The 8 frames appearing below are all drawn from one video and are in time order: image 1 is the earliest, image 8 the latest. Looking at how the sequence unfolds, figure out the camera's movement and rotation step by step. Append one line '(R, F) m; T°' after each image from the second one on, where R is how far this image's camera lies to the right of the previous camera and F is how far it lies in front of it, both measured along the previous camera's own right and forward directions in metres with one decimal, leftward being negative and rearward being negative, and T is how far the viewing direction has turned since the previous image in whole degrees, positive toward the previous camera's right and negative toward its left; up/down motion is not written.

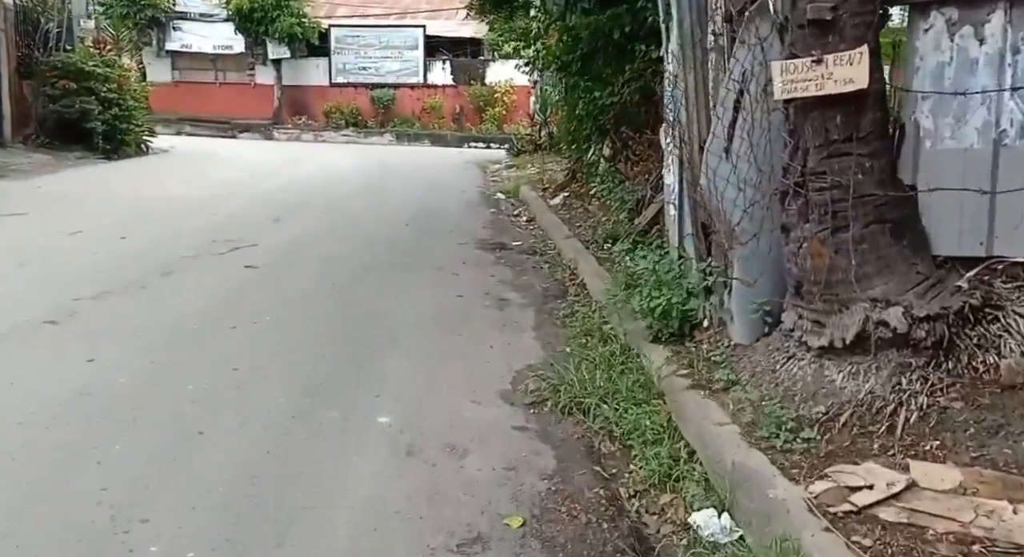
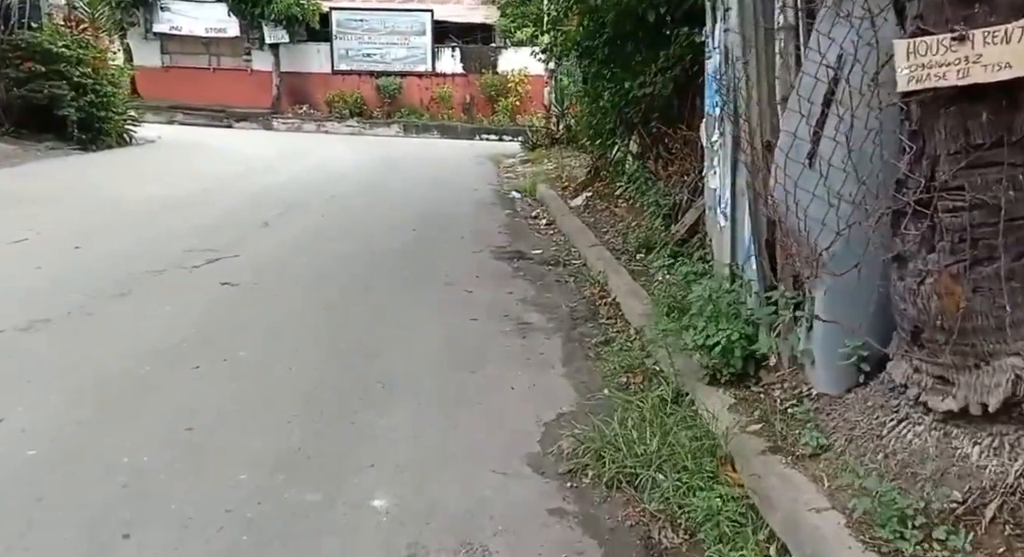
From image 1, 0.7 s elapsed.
(-0.1, +0.9) m; 0°
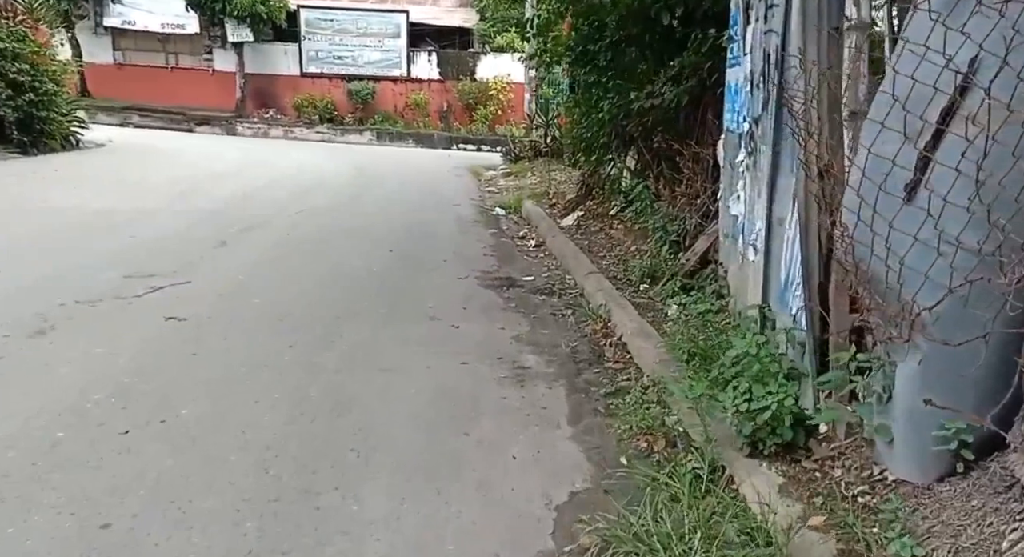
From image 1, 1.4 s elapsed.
(-0.1, +0.7) m; +2°
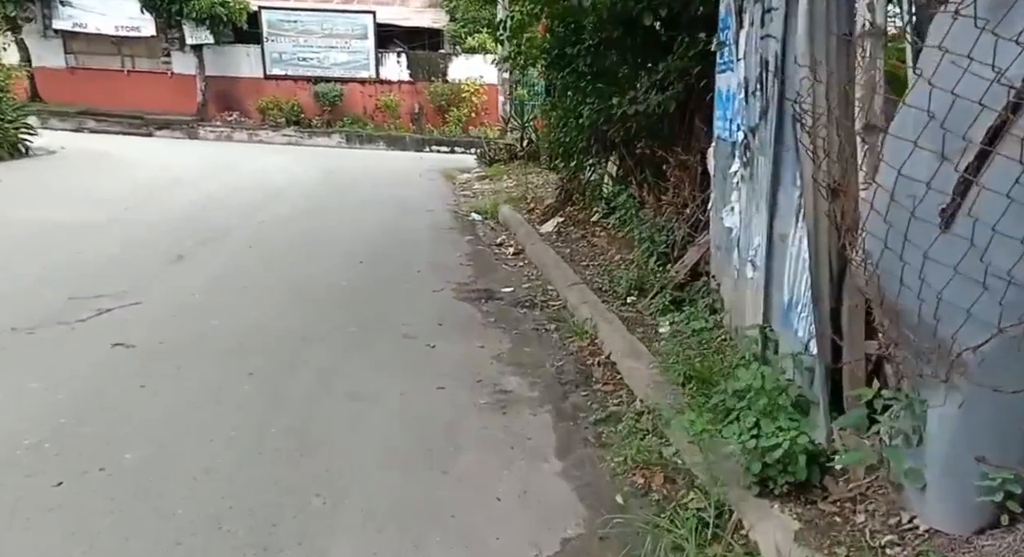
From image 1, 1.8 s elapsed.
(0.0, +0.3) m; +2°
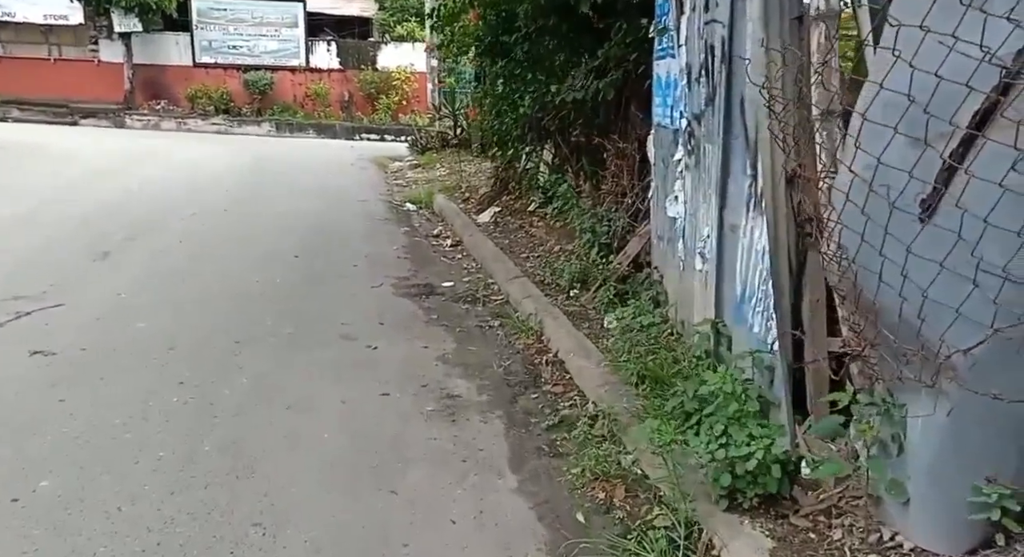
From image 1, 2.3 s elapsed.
(-0.1, +0.2) m; +4°
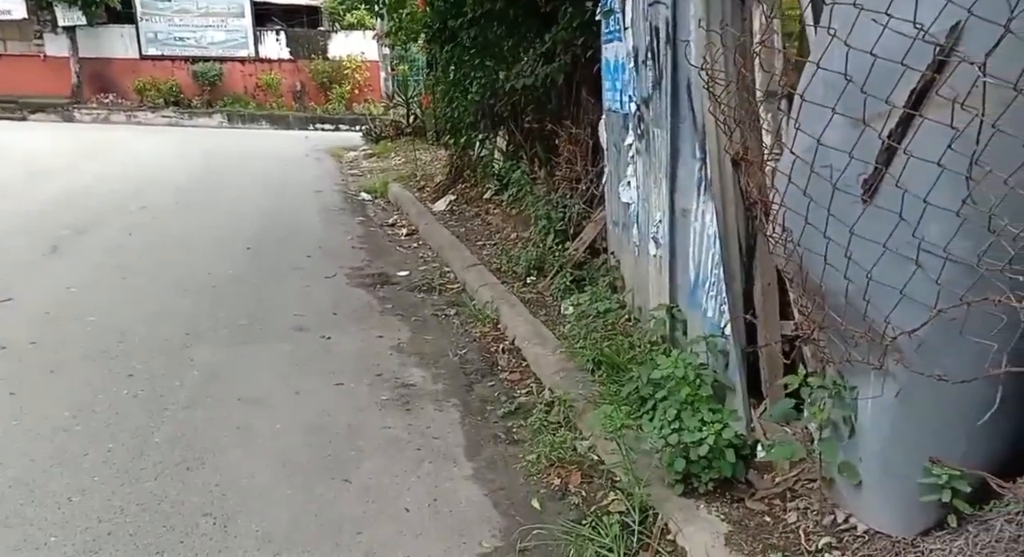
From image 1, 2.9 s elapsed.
(0.0, 0.0) m; +2°
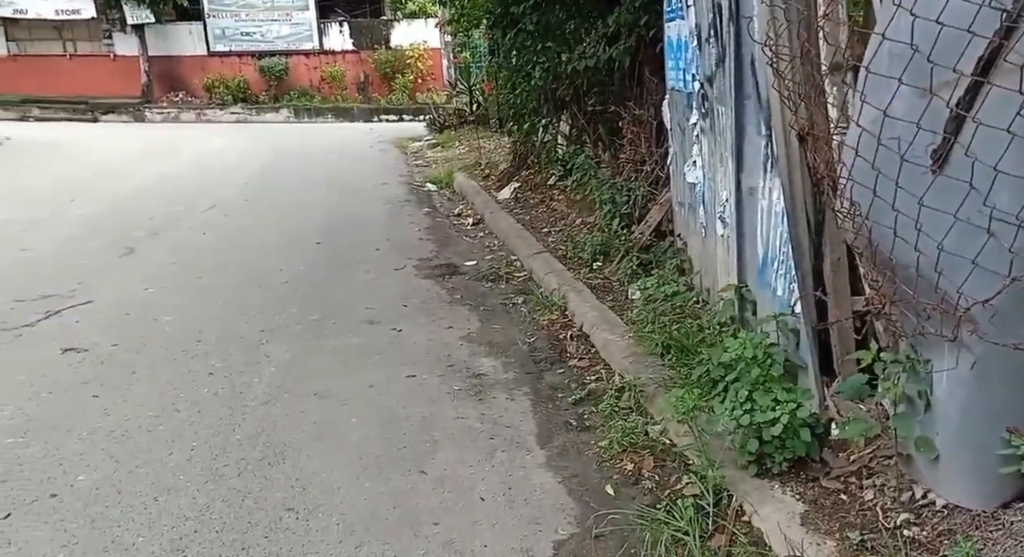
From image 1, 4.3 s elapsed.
(0.0, 0.0) m; -4°
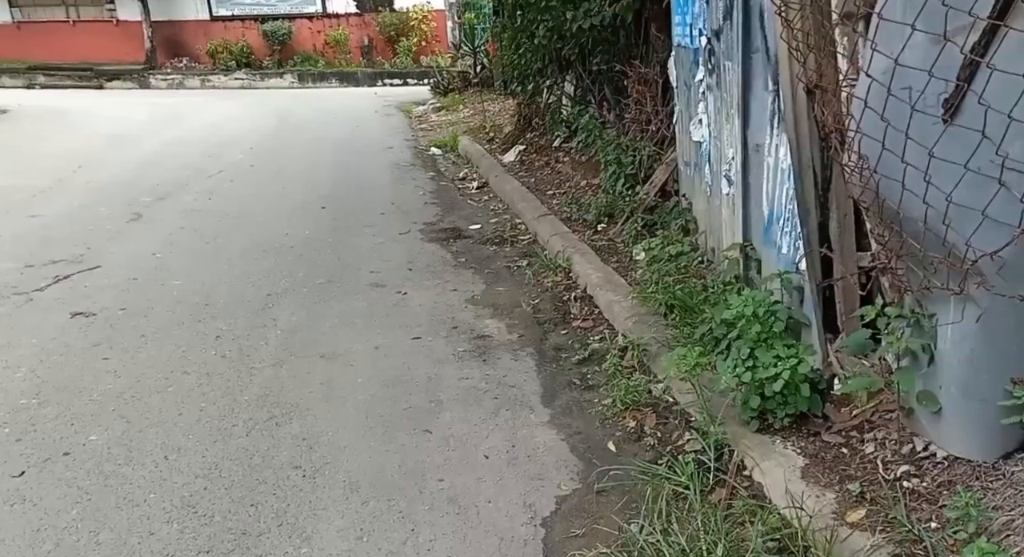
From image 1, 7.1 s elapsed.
(0.0, 0.0) m; 0°
